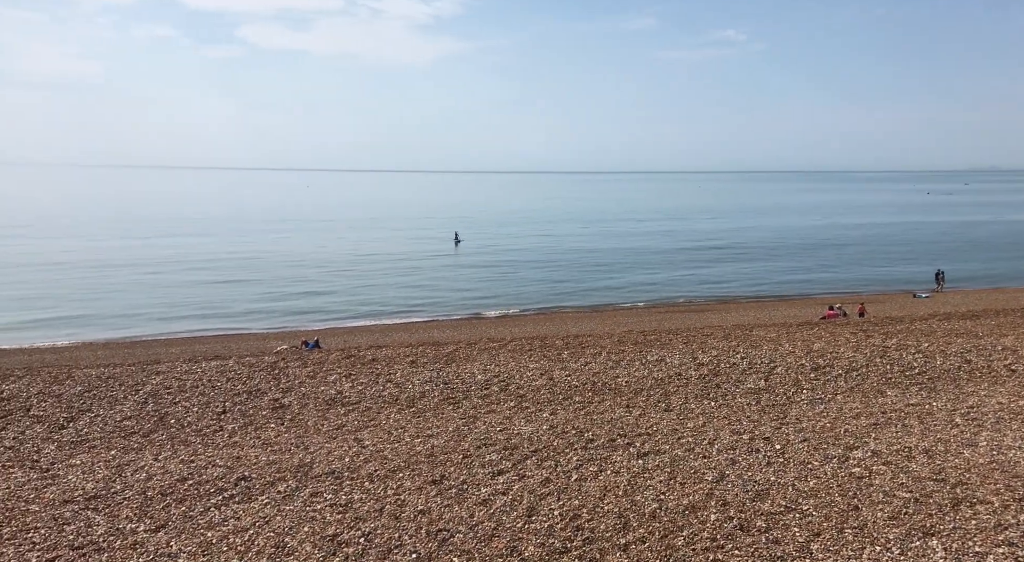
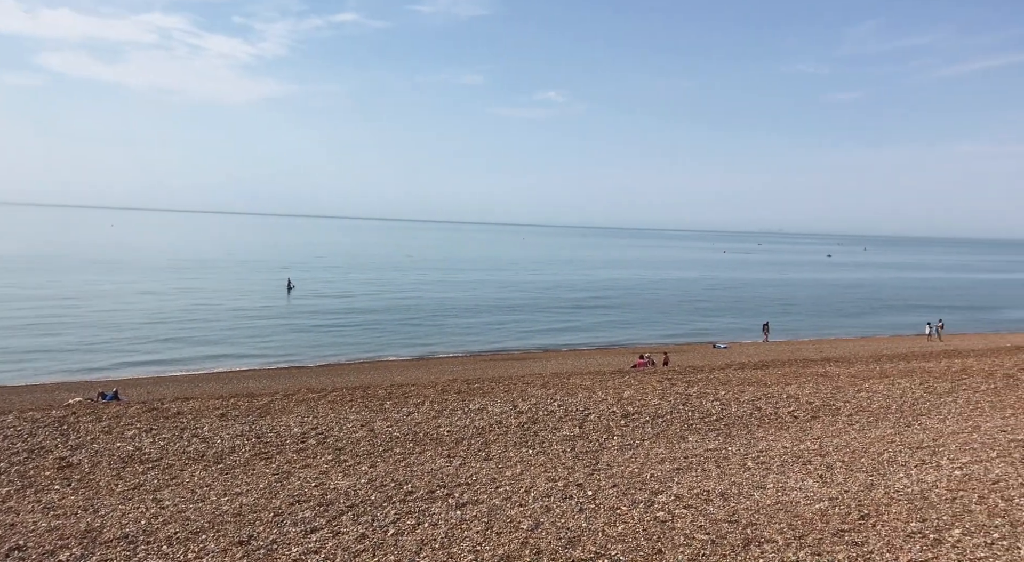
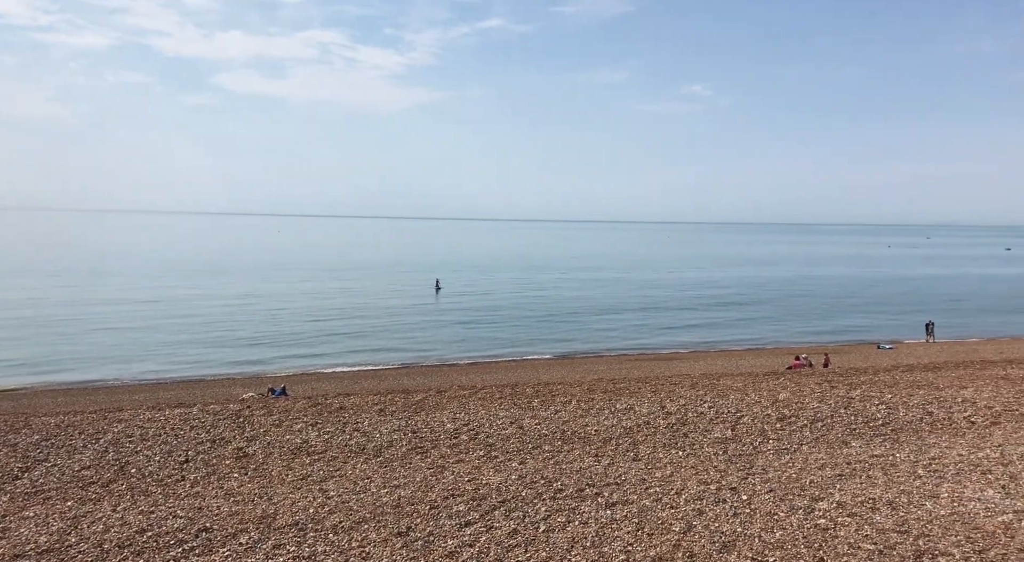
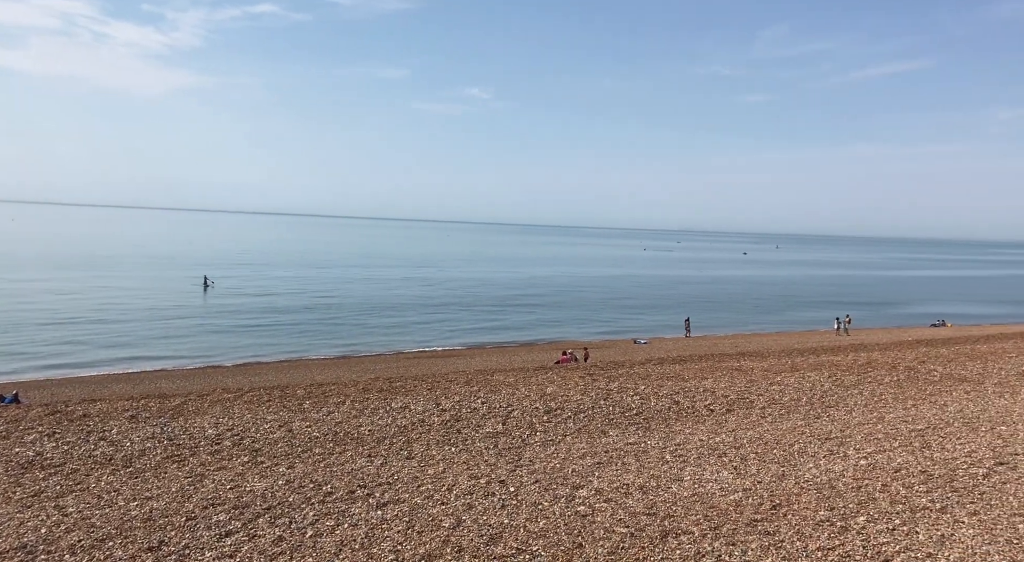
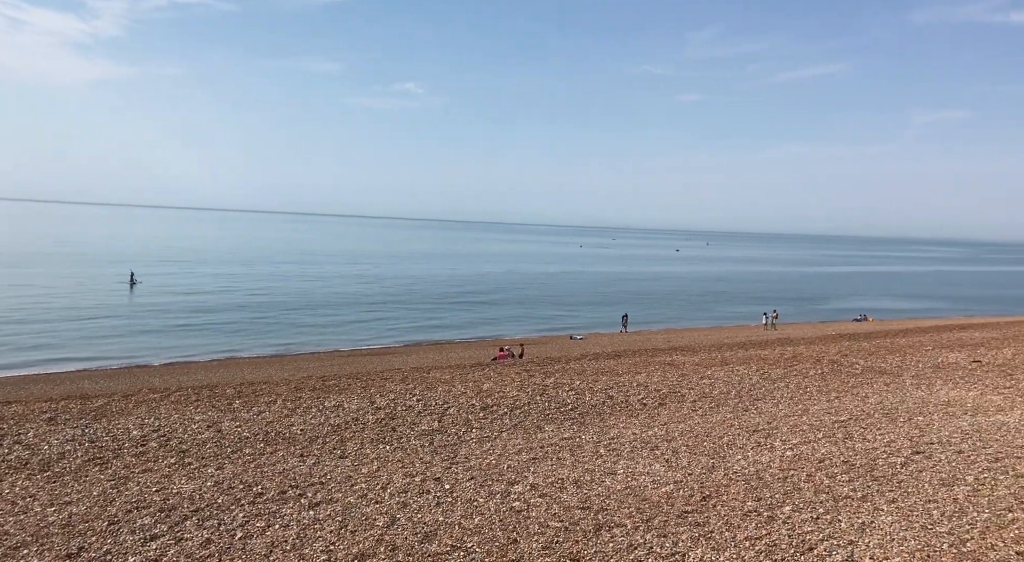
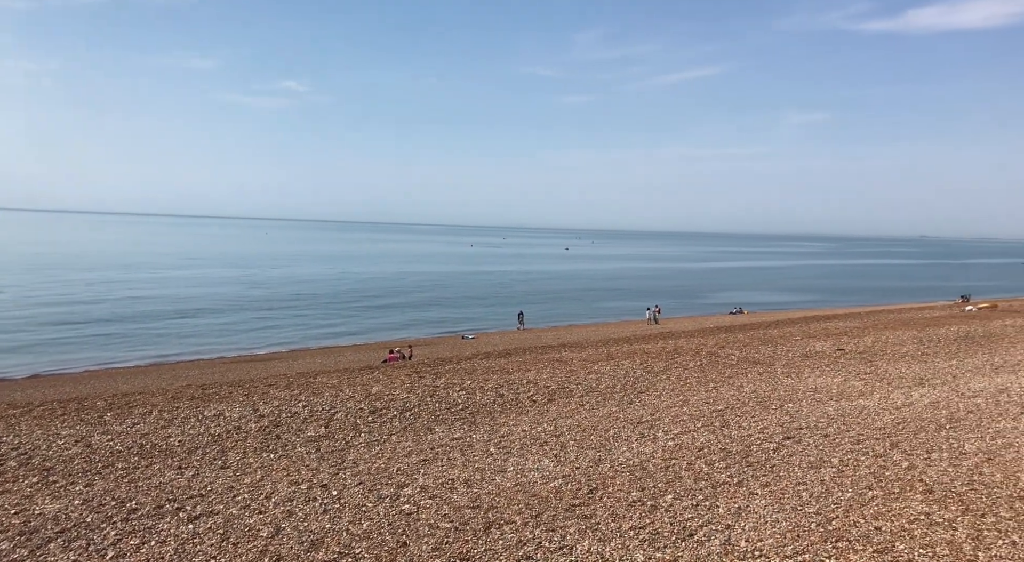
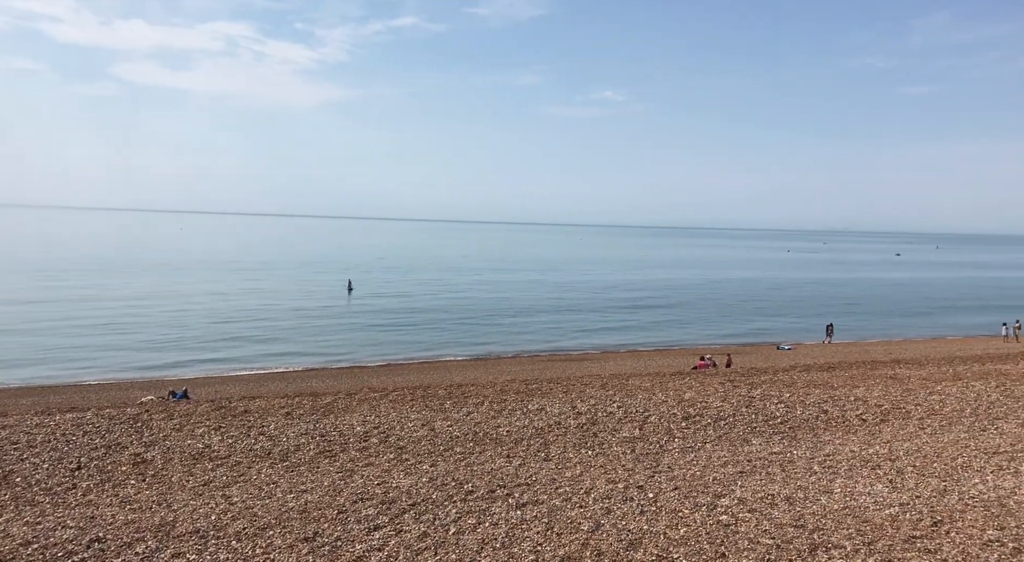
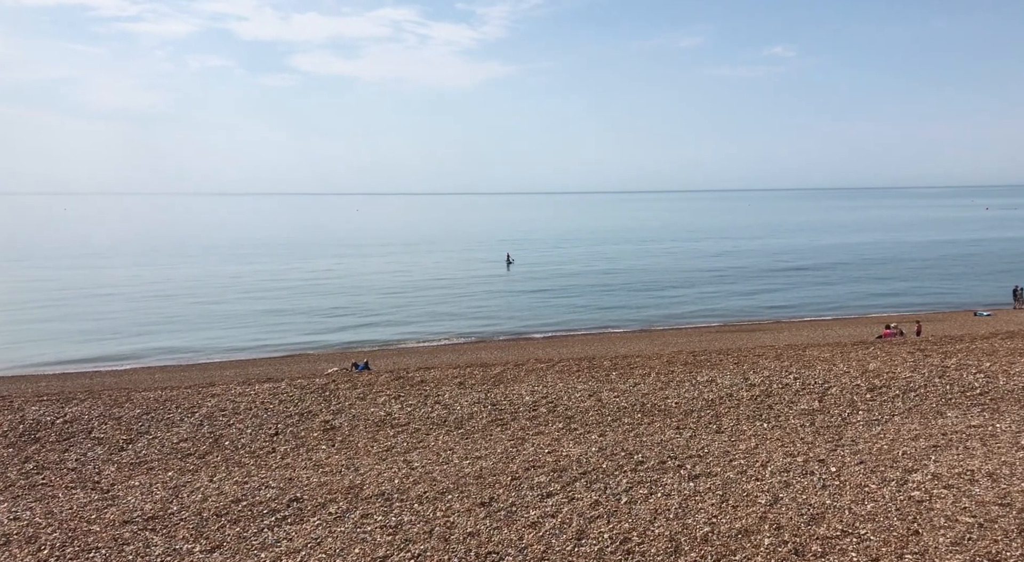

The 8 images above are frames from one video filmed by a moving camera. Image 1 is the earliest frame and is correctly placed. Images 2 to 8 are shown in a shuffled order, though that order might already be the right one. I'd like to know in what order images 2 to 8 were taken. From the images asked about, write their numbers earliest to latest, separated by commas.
8, 3, 7, 2, 4, 5, 6
